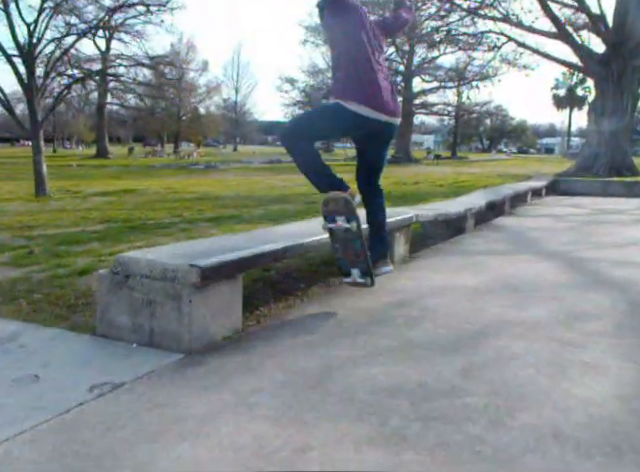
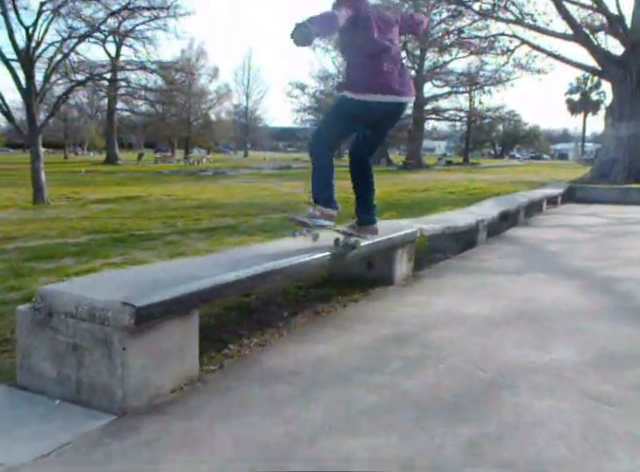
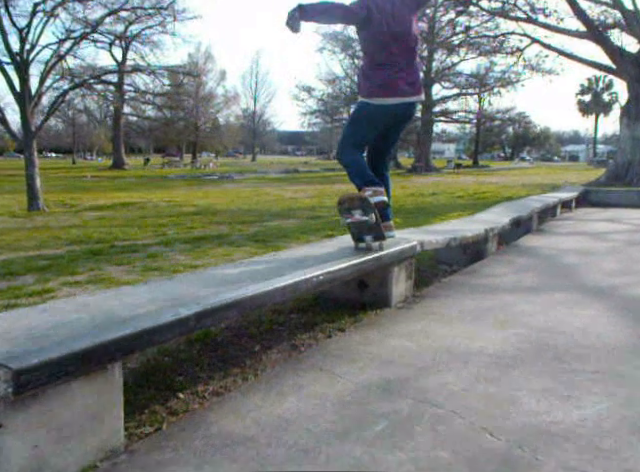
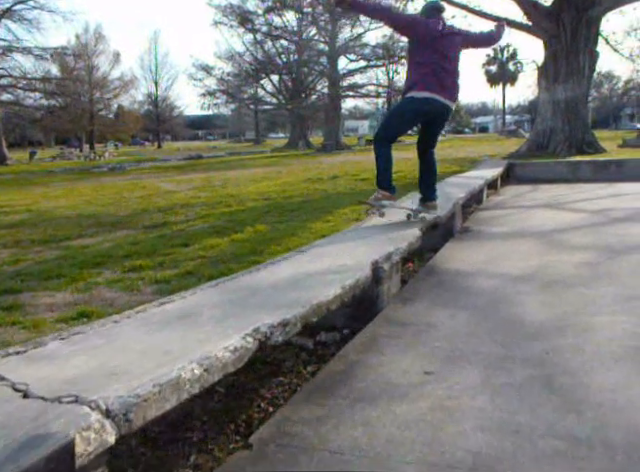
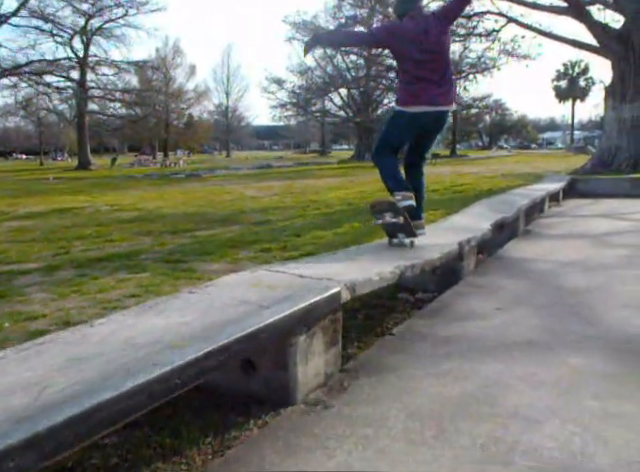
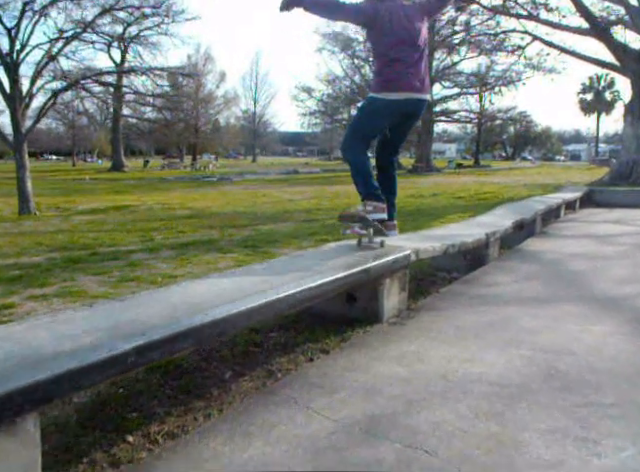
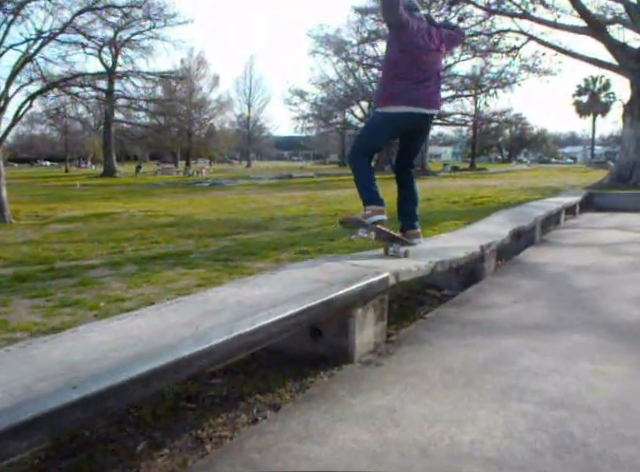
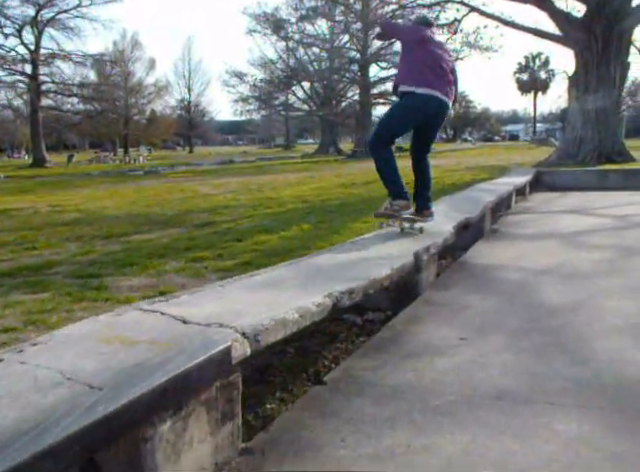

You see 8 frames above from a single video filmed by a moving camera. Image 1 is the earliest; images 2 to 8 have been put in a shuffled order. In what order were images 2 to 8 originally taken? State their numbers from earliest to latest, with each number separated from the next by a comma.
2, 3, 6, 7, 5, 8, 4
